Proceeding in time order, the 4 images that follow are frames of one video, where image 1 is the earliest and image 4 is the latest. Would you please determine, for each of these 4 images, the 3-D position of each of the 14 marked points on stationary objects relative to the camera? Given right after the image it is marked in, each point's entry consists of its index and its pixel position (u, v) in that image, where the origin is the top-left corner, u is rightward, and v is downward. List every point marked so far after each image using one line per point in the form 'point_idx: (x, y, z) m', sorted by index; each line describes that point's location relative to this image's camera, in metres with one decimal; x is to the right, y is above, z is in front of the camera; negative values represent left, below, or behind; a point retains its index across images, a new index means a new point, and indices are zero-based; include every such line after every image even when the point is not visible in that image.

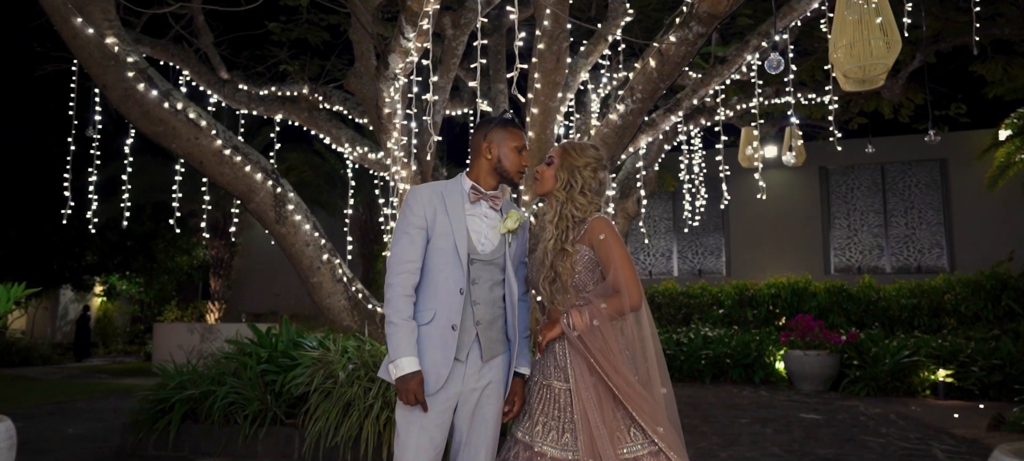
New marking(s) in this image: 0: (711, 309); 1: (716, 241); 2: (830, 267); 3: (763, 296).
0: (+3.7, -1.5, +15.8) m
1: (+4.2, -0.2, +17.5) m
2: (+6.1, -0.7, +16.5) m
3: (+4.5, -1.2, +15.4) m
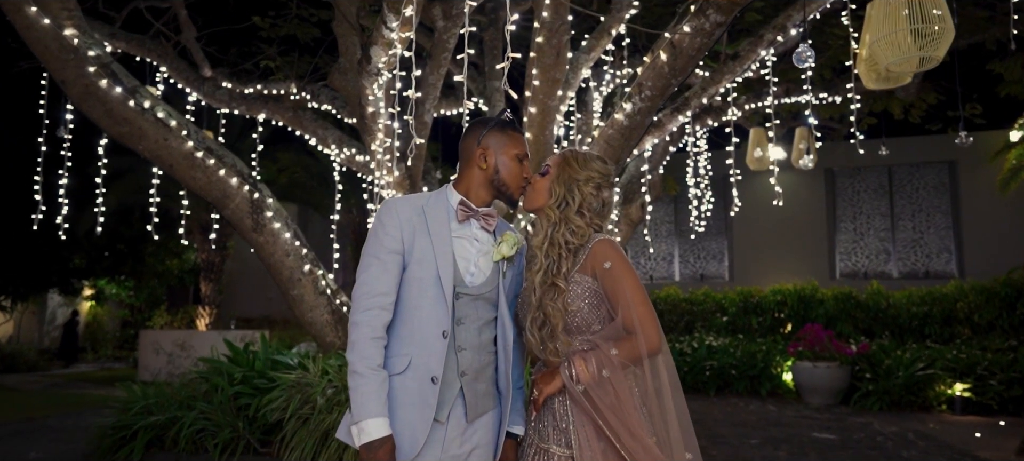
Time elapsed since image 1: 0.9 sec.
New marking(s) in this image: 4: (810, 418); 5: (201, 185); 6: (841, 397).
0: (+3.6, -1.5, +15.2) m
1: (+4.1, -0.3, +17.0) m
2: (+6.0, -0.8, +16.0) m
3: (+4.5, -1.3, +14.9) m
4: (+3.6, -2.3, +10.2) m
5: (-2.4, +0.4, +6.7) m
6: (+4.5, -2.3, +11.5) m
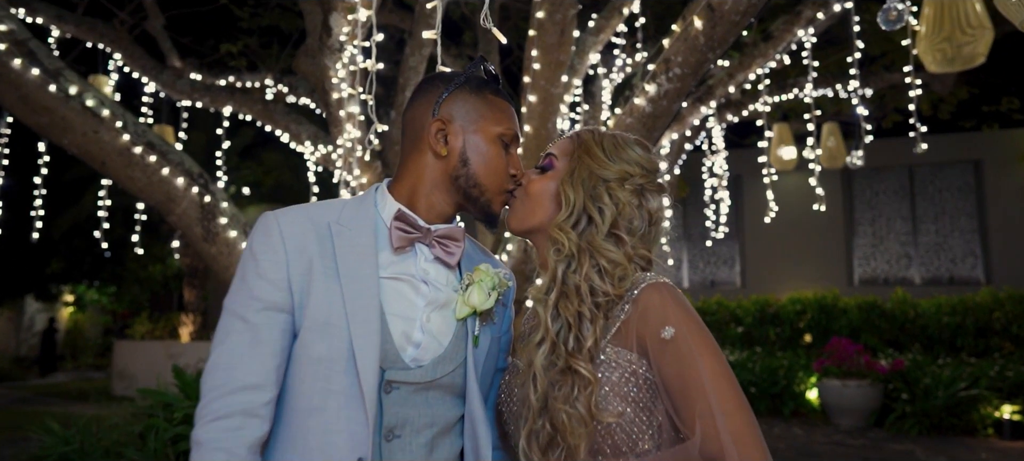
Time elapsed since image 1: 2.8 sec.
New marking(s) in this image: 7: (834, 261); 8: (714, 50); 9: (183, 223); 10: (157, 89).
0: (+3.6, -1.6, +14.2) m
1: (+4.1, -0.4, +15.9) m
2: (+6.0, -0.9, +14.9) m
3: (+4.5, -1.3, +13.8) m
4: (+3.5, -2.3, +9.2) m
5: (-2.5, +0.3, +5.6) m
6: (+4.4, -2.3, +10.5) m
7: (+5.7, -0.5, +14.9) m
8: (+0.9, +0.9, +4.1) m
9: (-2.2, 0.0, +5.8) m
10: (-3.5, +1.4, +8.5) m
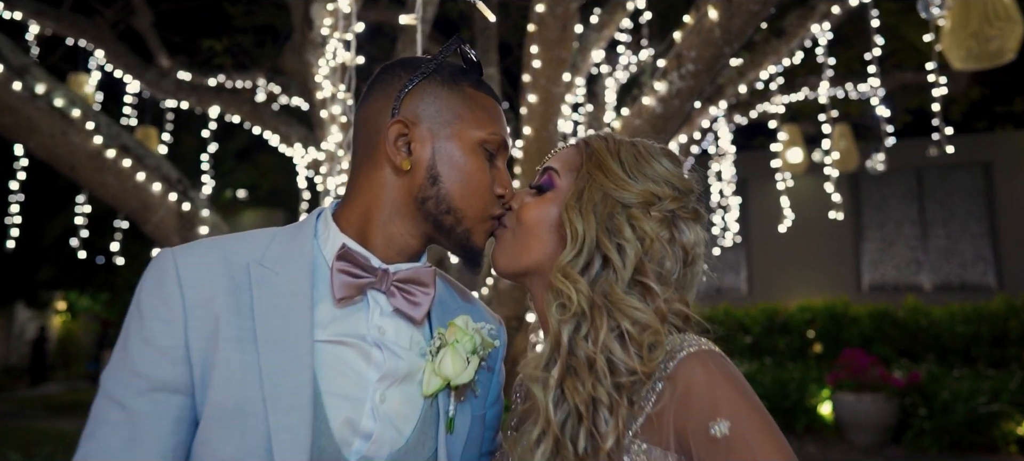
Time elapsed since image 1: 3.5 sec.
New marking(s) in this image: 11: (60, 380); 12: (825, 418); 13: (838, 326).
0: (+3.6, -1.7, +13.8) m
1: (+4.1, -0.5, +15.5) m
2: (+6.0, -0.9, +14.5) m
3: (+4.5, -1.4, +13.4) m
4: (+3.5, -2.4, +8.8) m
5: (-2.5, +0.2, +5.3) m
6: (+4.4, -2.4, +10.1) m
7: (+5.7, -0.6, +14.5) m
8: (+0.9, +0.8, +3.7) m
9: (-2.2, 0.0, +5.4) m
10: (-3.5, +1.3, +8.2) m
11: (-10.4, -3.5, +19.9) m
12: (+4.0, -2.4, +10.9) m
13: (+5.0, -1.5, +13.2) m
